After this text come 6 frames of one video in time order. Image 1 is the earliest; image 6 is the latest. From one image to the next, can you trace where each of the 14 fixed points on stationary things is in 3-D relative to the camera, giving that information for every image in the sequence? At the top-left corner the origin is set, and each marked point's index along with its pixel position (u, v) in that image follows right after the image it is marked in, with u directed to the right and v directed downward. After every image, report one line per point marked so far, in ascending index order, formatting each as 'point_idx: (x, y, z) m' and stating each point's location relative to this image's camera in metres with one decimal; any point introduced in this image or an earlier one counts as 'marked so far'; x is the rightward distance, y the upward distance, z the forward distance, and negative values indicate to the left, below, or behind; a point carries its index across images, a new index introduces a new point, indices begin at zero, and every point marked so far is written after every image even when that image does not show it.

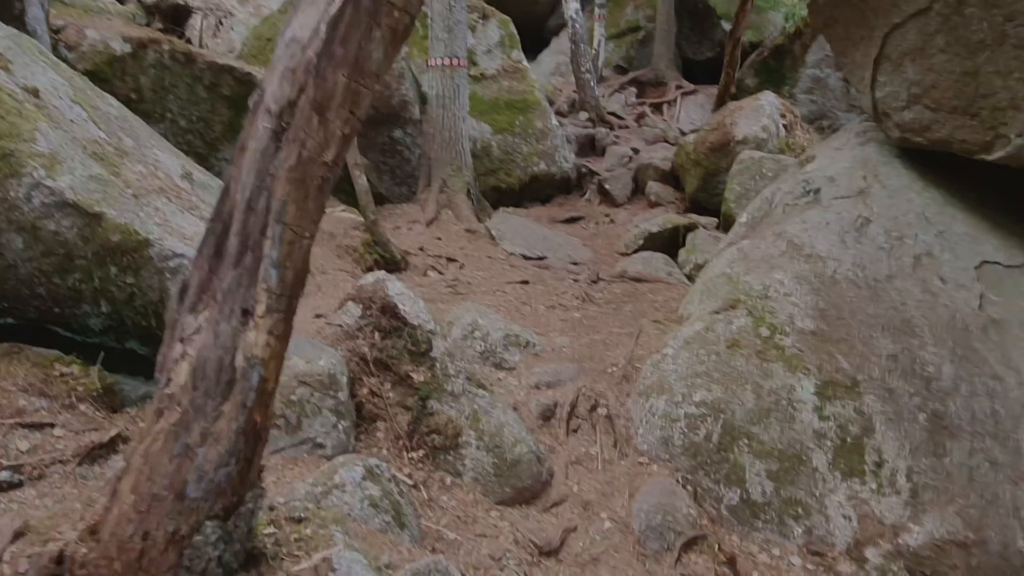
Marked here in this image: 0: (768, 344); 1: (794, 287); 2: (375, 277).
0: (+1.8, -0.4, +5.1) m
1: (+2.2, 0.0, +5.4) m
2: (-1.0, +0.1, +4.9) m
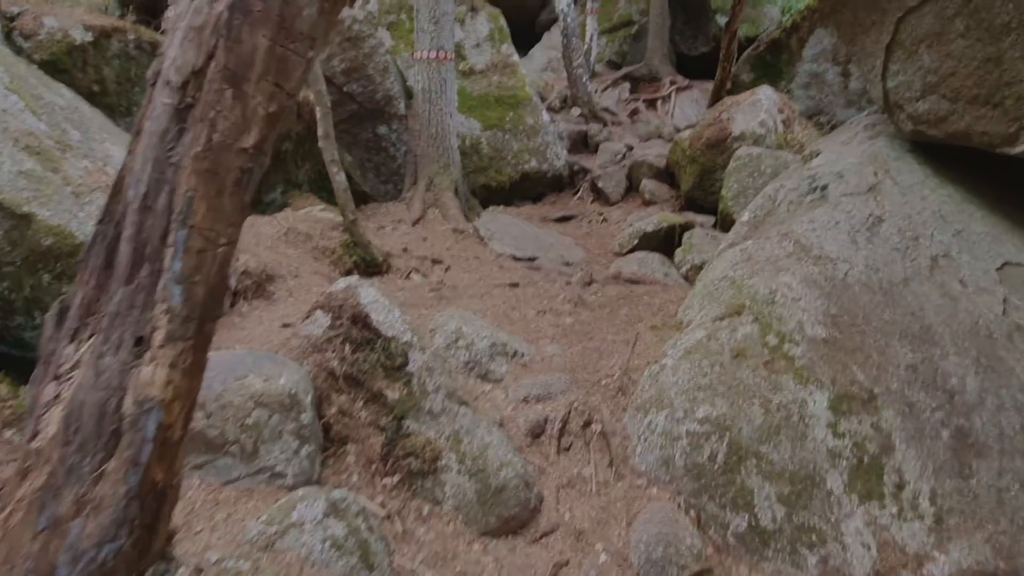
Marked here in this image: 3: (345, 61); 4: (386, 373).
0: (+1.7, -0.4, +4.7) m
1: (+2.1, 0.0, +5.0) m
2: (-1.1, 0.0, +4.5) m
3: (-2.5, +3.5, +10.8) m
4: (-0.7, -0.5, +4.2) m
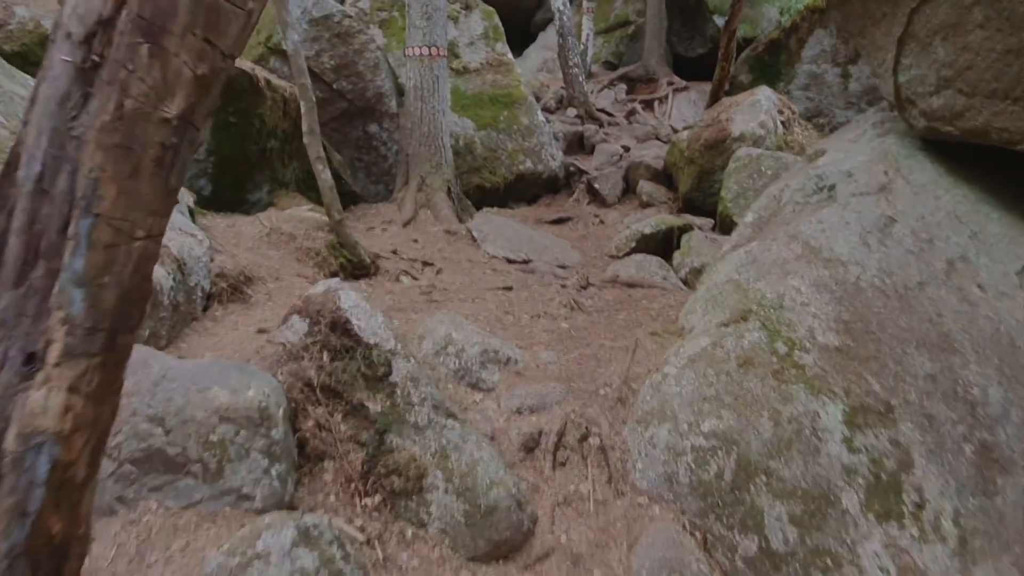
0: (+1.7, -0.5, +4.4) m
1: (+2.0, -0.1, +4.8) m
2: (-1.1, 0.0, +4.2) m
3: (-2.6, +3.4, +10.5) m
4: (-0.8, -0.5, +3.8) m
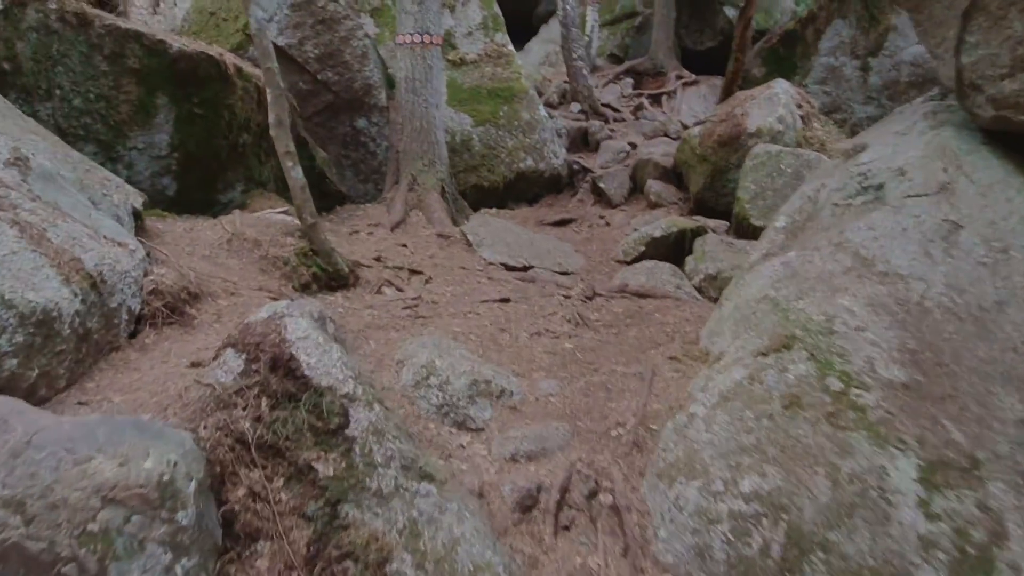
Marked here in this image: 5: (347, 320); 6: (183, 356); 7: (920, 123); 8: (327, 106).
0: (+1.6, -0.6, +3.6) m
1: (+2.0, -0.2, +3.9) m
2: (-1.1, -0.1, +3.4) m
3: (-2.6, +3.3, +9.7) m
4: (-0.8, -0.6, +3.0) m
5: (-1.3, -0.2, +5.3) m
6: (-1.7, -0.3, +3.7) m
7: (+3.1, +1.3, +5.4) m
8: (-2.6, +2.5, +10.0) m
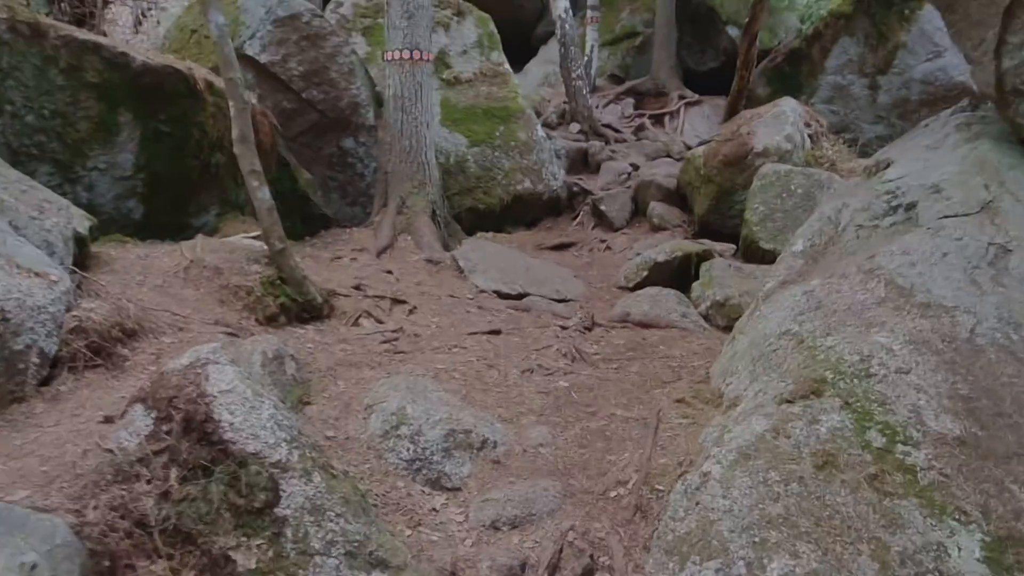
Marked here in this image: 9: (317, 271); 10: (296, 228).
0: (+1.5, -0.7, +3.0) m
1: (+1.9, -0.3, +3.4) m
2: (-1.2, -0.3, +2.8) m
3: (-2.7, +2.9, +9.3) m
4: (-0.9, -0.8, +2.5) m
5: (-1.3, -0.5, +4.8) m
6: (-1.8, -0.5, +3.1) m
7: (+3.0, +1.0, +4.9) m
8: (-2.7, +2.2, +9.5) m
9: (-1.9, +0.2, +6.9) m
10: (-2.6, +0.7, +8.7) m
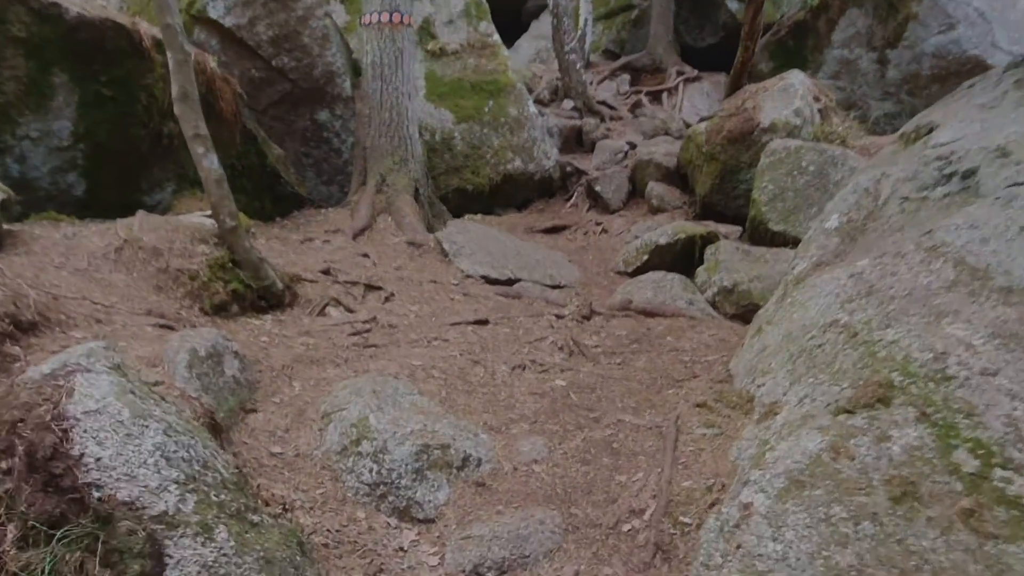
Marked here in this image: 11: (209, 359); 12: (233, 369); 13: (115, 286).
0: (+1.5, -0.7, +2.3) m
1: (+1.8, -0.3, +2.7) m
2: (-1.3, -0.2, +2.1) m
3: (-2.8, +3.1, +8.5) m
4: (-1.0, -0.7, +1.7) m
5: (-1.4, -0.4, +4.0) m
6: (-1.8, -0.5, +2.4) m
7: (+3.0, +1.2, +4.2) m
8: (-2.8, +2.3, +8.7) m
9: (-2.0, +0.3, +6.2) m
10: (-2.8, +0.9, +8.0) m
11: (-1.4, -0.3, +3.3) m
12: (-1.3, -0.4, +3.4) m
13: (-2.3, 0.0, +4.1) m
